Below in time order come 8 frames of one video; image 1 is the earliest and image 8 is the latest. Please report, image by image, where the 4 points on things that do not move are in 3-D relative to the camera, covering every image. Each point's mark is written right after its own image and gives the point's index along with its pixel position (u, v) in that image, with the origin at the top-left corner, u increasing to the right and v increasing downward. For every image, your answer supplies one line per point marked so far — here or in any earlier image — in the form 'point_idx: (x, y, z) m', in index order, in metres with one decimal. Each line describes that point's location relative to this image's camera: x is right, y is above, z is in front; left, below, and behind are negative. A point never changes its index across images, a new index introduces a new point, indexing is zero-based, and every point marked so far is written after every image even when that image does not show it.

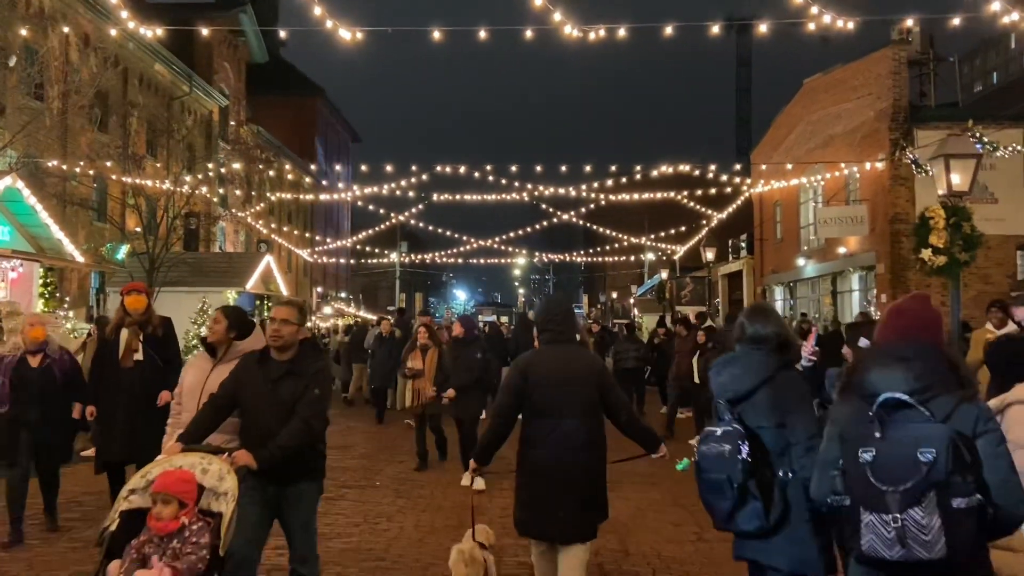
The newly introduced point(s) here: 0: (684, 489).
0: (+1.8, -2.1, +9.6) m
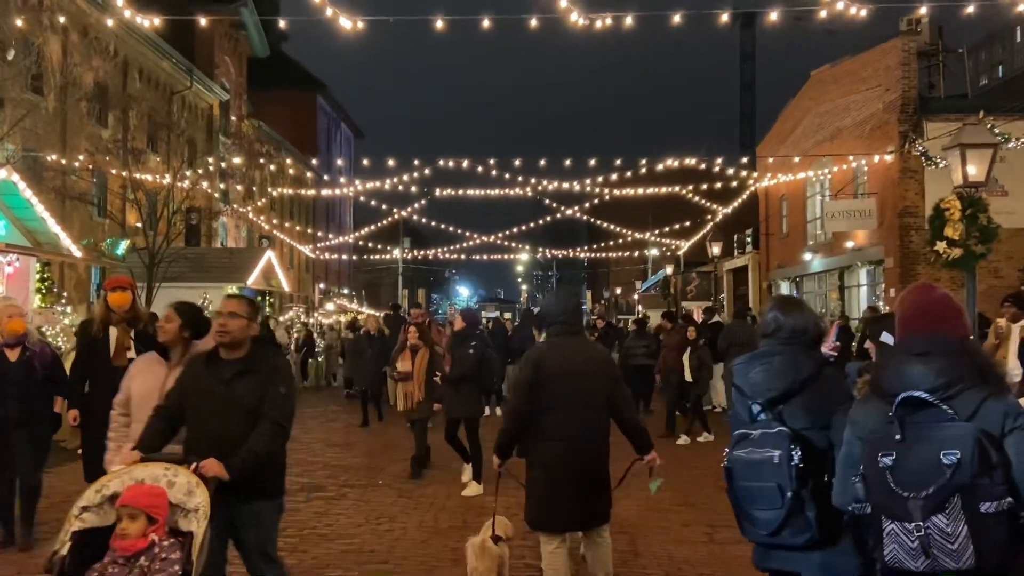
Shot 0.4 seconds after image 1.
0: (+1.8, -2.0, +9.3) m
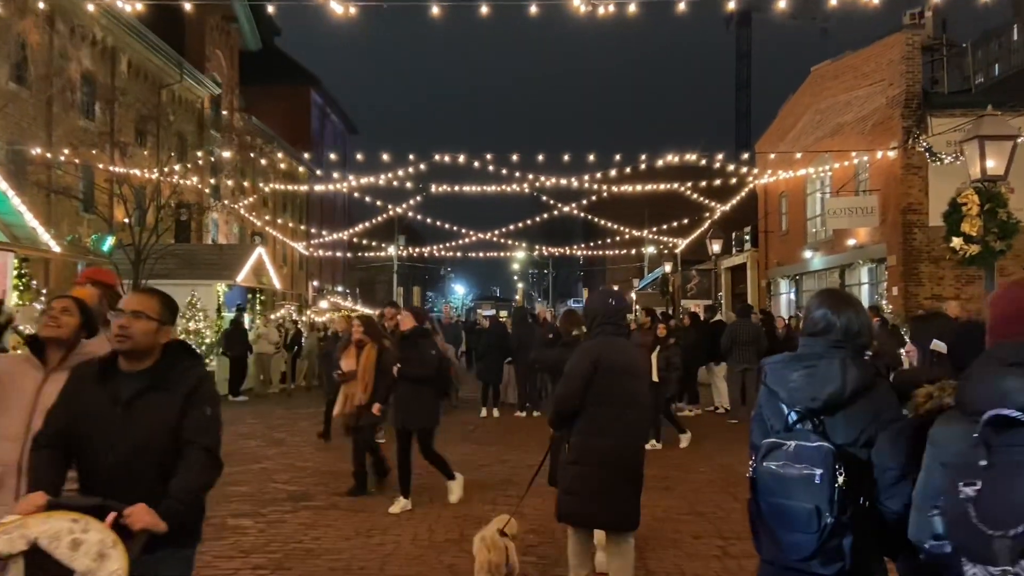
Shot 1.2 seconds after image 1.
0: (+1.8, -2.0, +8.9) m
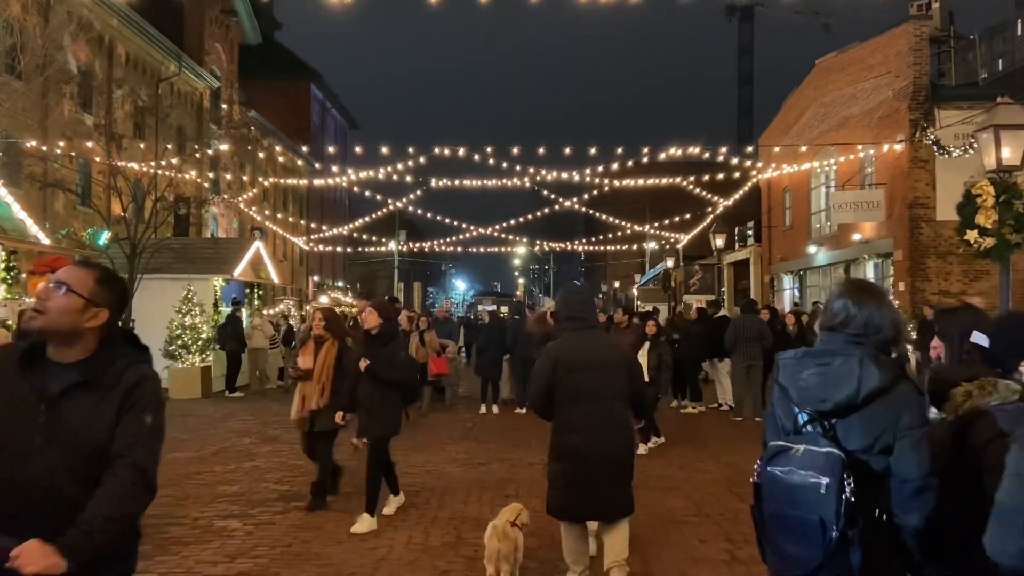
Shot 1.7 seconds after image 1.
0: (+1.8, -1.9, +8.6) m
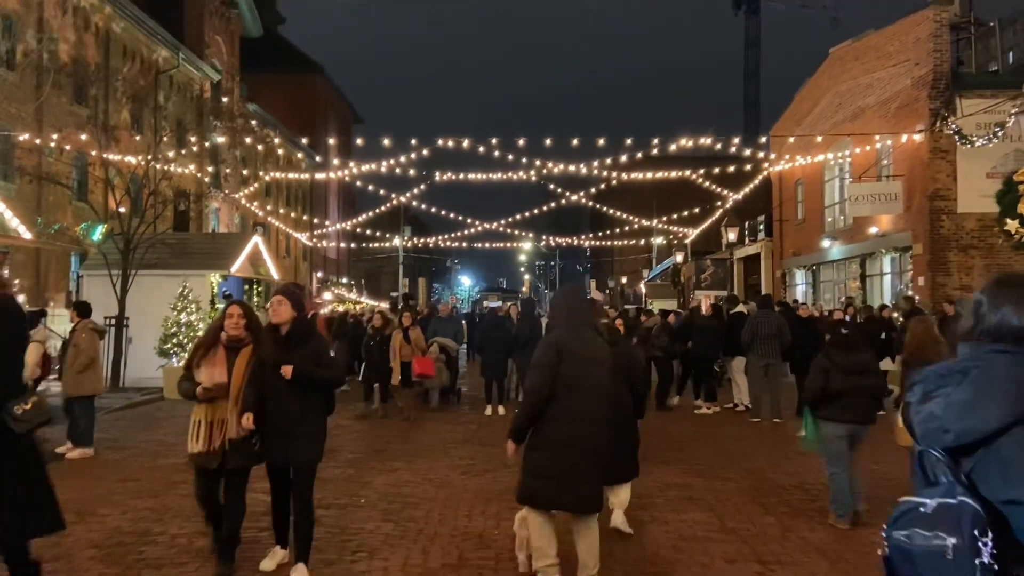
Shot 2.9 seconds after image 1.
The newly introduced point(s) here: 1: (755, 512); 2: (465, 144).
0: (+1.9, -1.9, +7.9) m
1: (+2.0, -1.9, +7.8) m
2: (-1.0, +3.1, +19.8) m
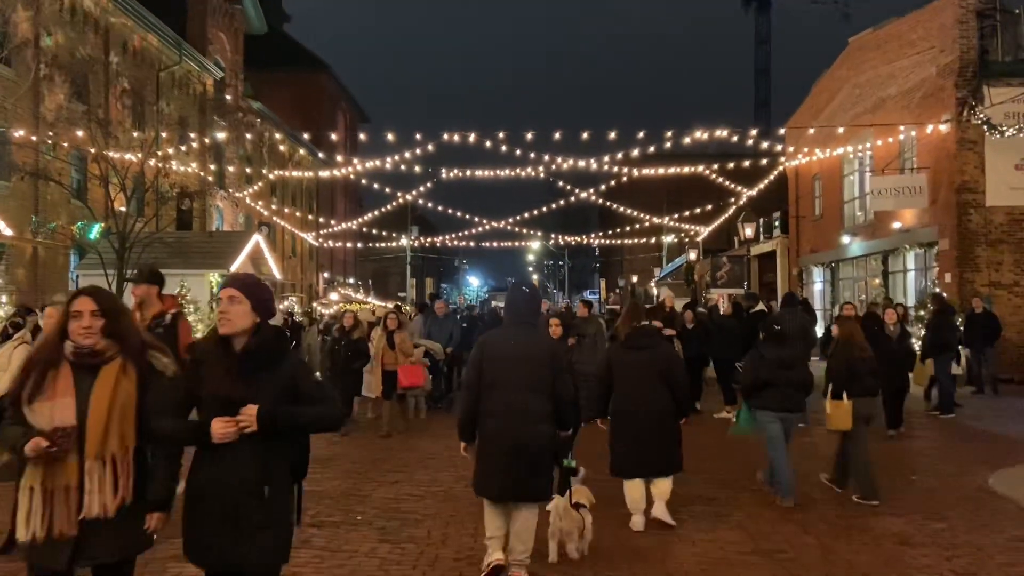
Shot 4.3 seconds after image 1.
0: (+1.9, -1.8, +7.2) m
1: (+2.1, -1.8, +7.0) m
2: (-0.8, +3.1, +19.1) m
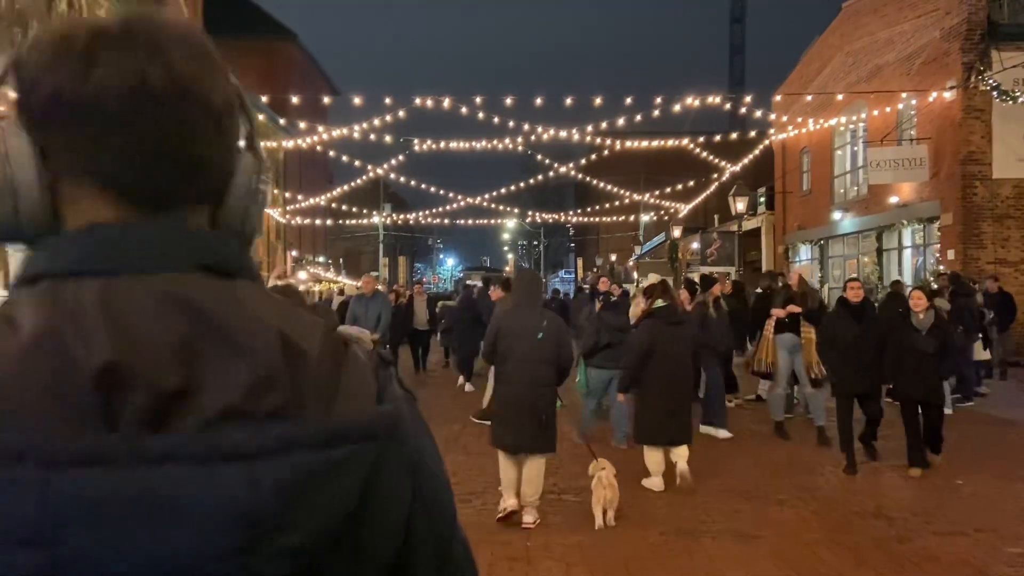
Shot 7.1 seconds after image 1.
0: (+1.8, -1.7, +5.9) m
1: (+2.0, -1.7, +5.7) m
2: (-1.3, +3.5, +17.5) m
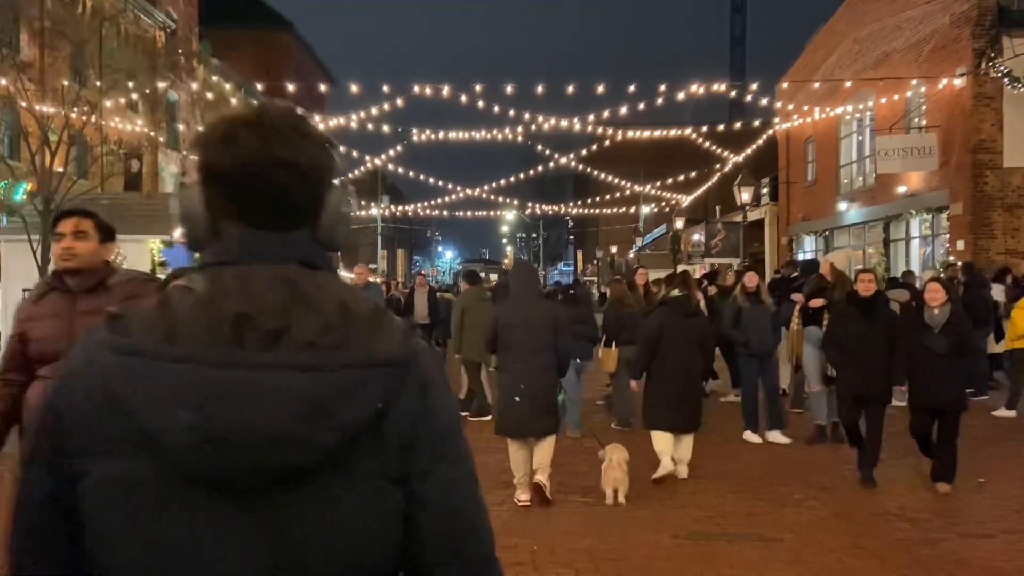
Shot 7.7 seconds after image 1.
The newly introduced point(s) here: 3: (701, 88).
0: (+1.9, -1.6, +5.5) m
1: (+2.1, -1.6, +5.4) m
2: (-1.3, +3.7, +17.1) m
3: (+3.7, +4.0, +18.3) m
